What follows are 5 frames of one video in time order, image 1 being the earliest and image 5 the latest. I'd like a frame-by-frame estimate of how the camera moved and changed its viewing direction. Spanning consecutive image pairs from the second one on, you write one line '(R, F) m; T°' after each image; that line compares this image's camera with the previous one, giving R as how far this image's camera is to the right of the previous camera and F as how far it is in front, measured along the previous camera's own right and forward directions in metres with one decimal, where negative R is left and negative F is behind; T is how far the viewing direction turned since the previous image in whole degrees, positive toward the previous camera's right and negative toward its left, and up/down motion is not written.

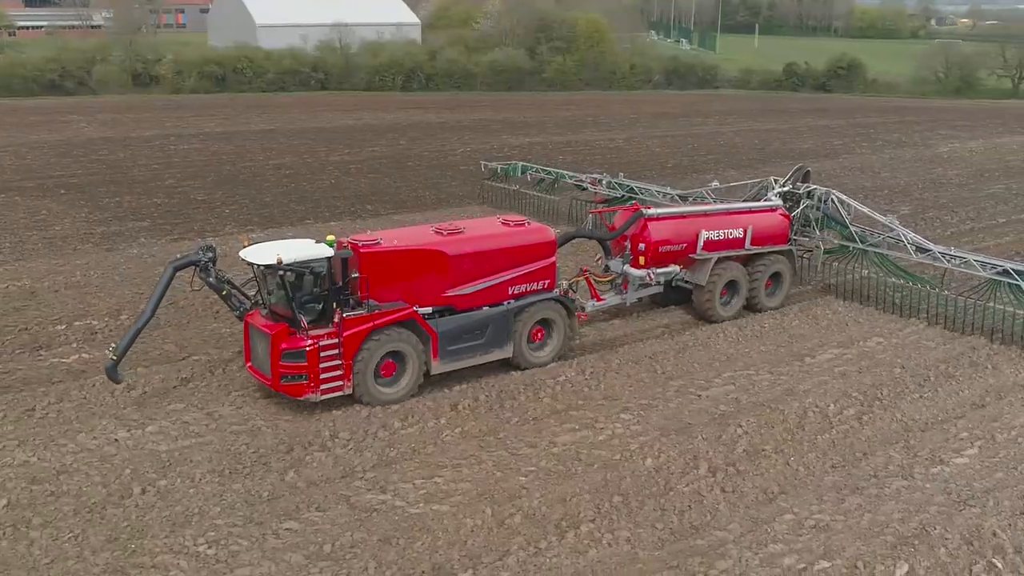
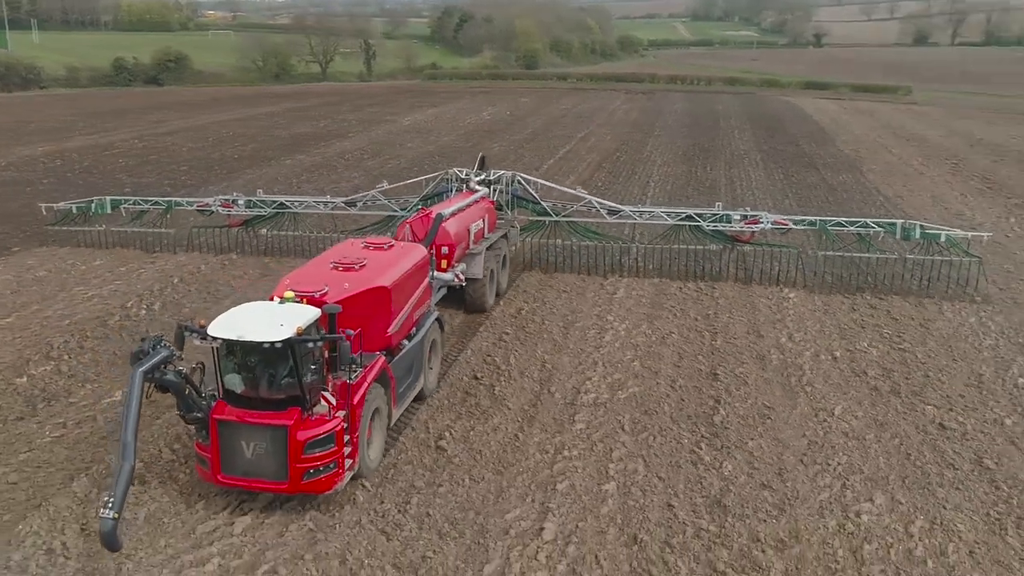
(-6.8, +0.5) m; +40°
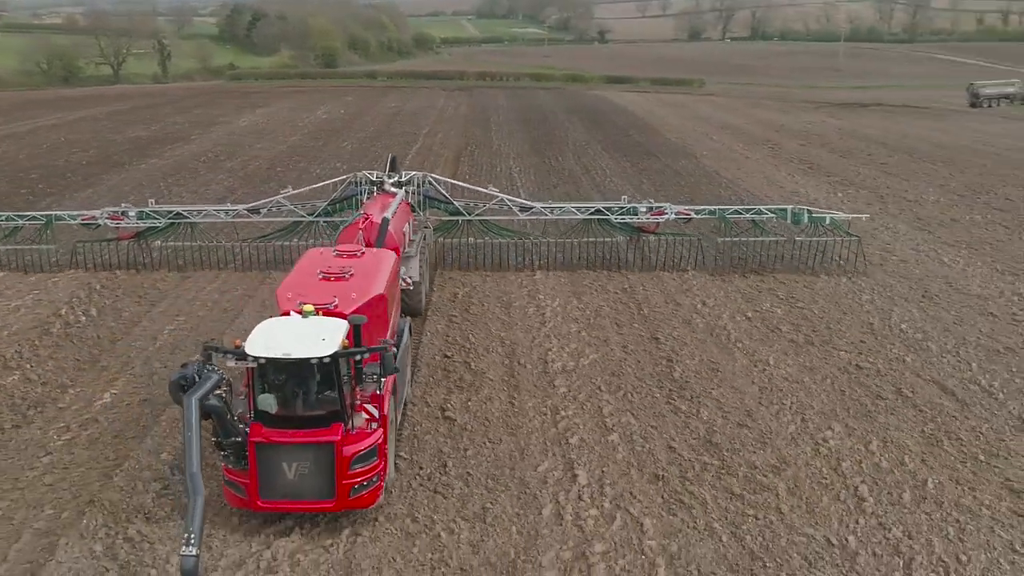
(-1.6, -0.6) m; +12°
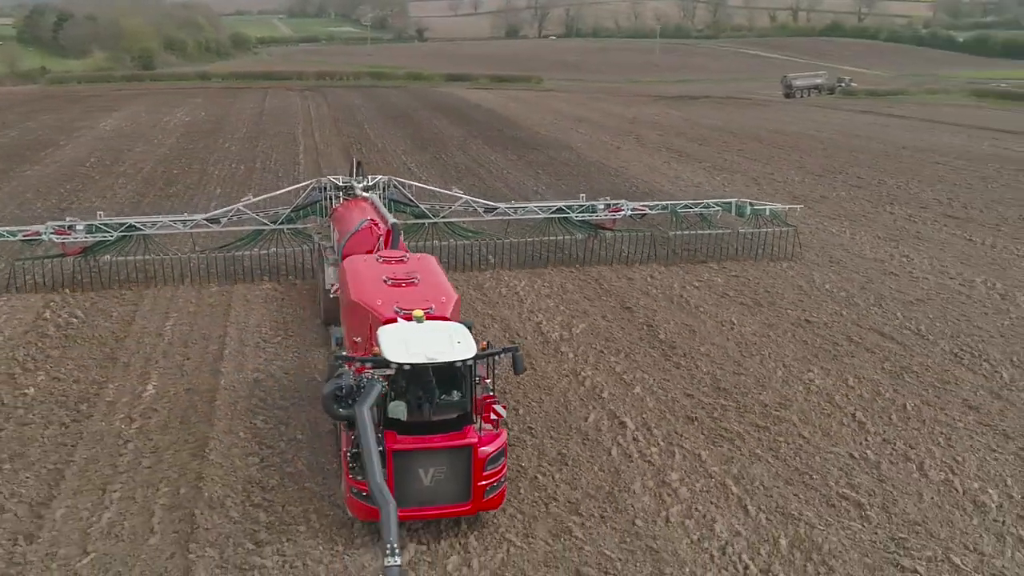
(-1.9, -0.7) m; +10°
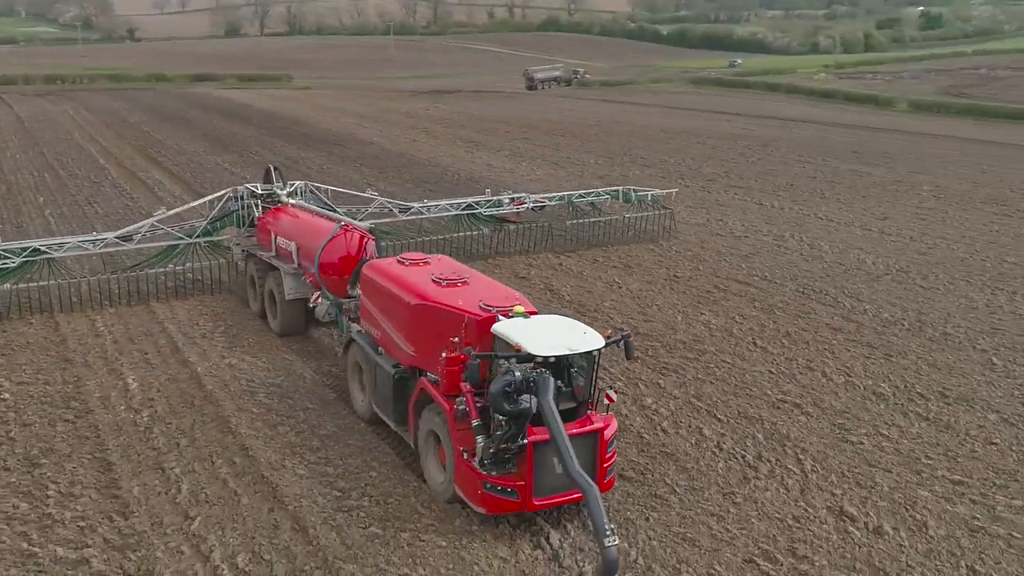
(-2.2, -0.8) m; +15°
